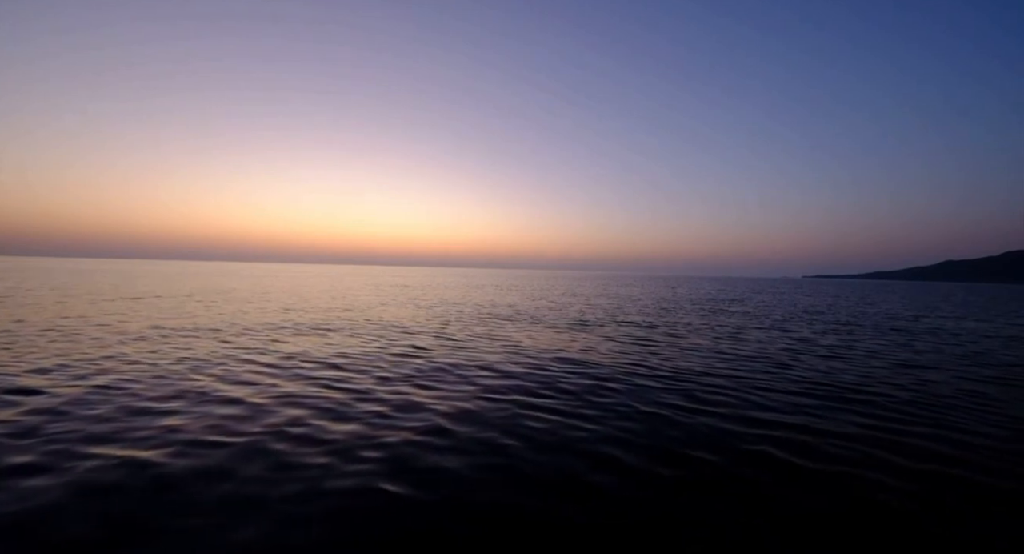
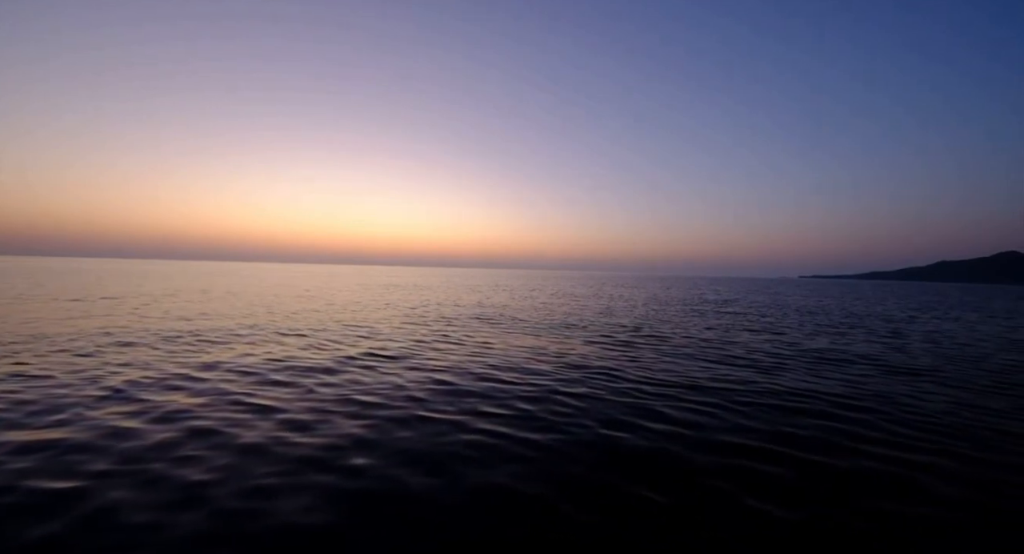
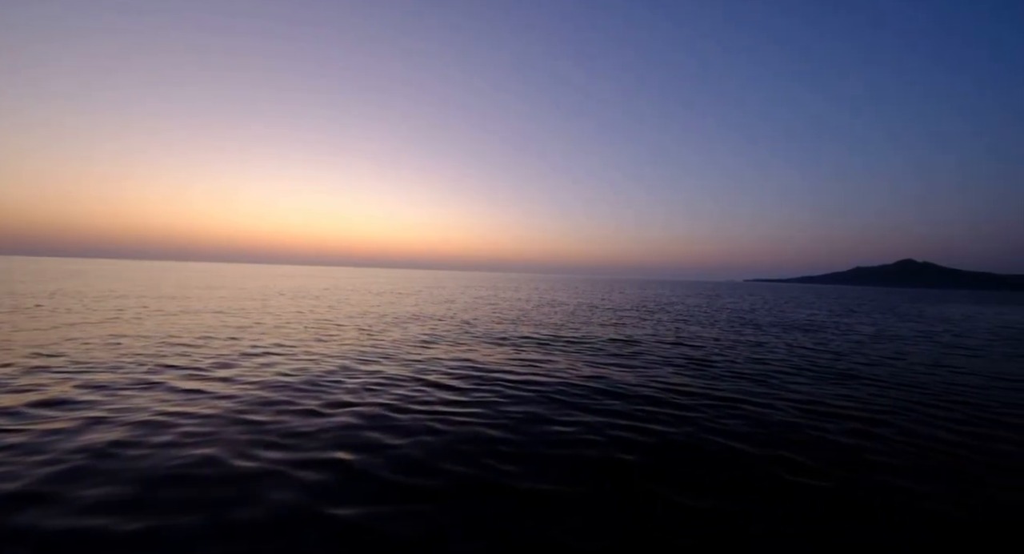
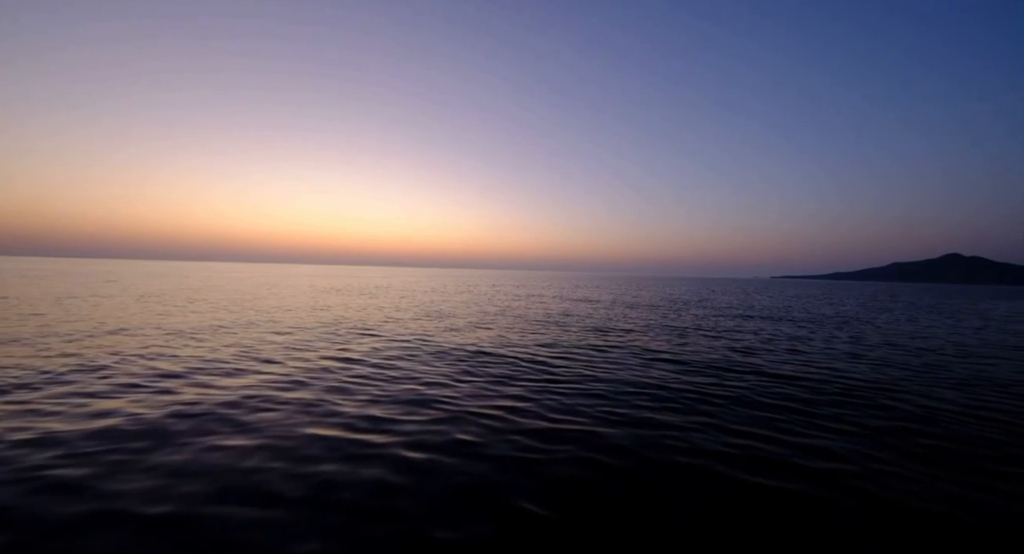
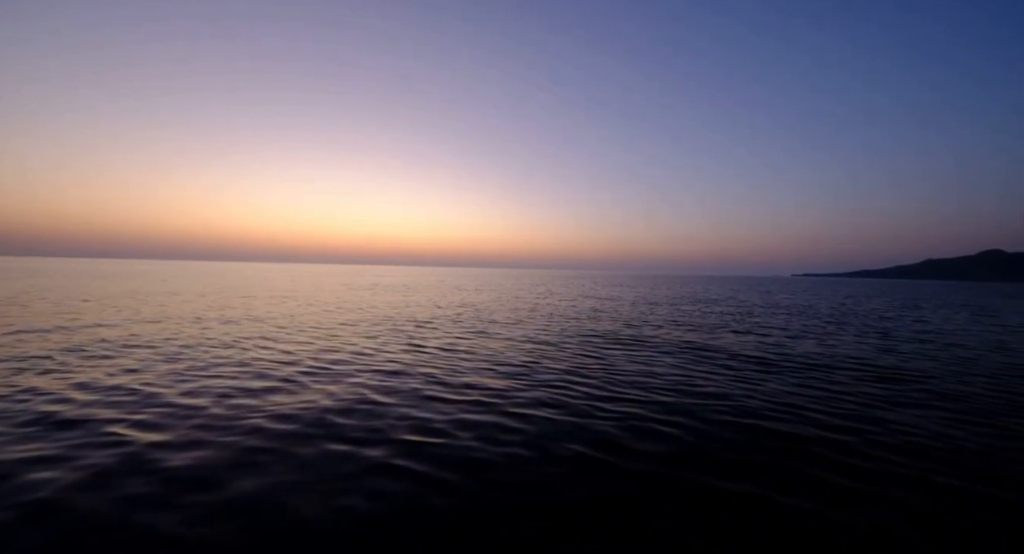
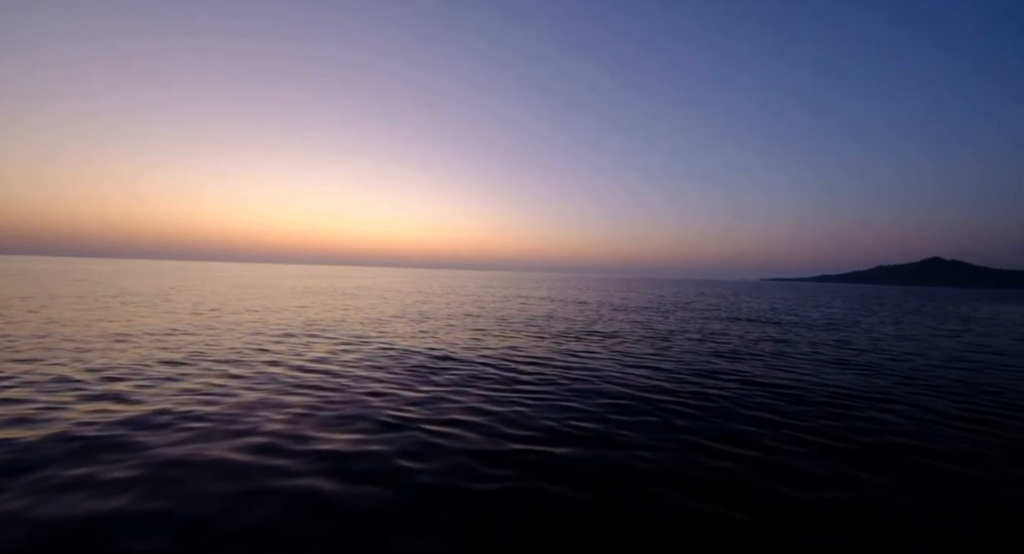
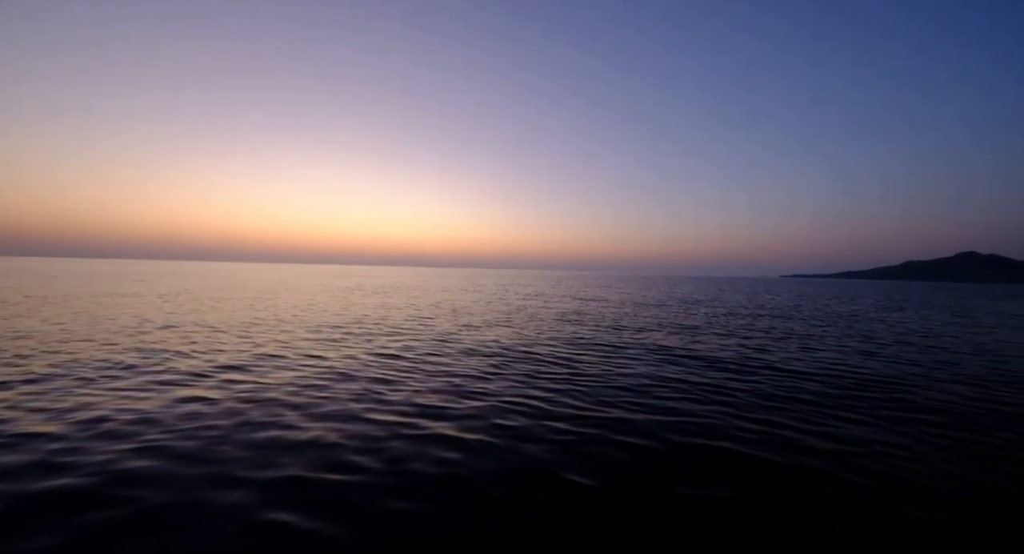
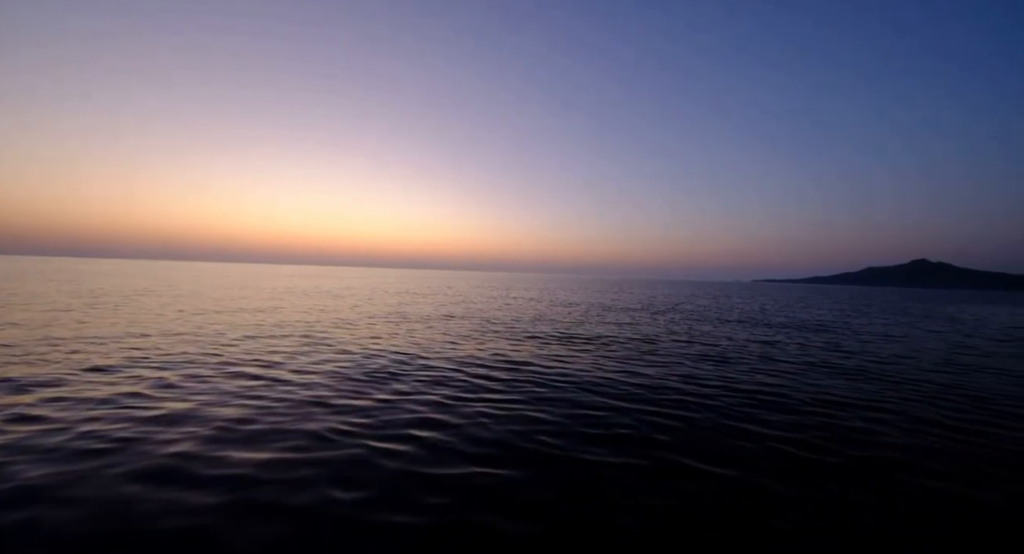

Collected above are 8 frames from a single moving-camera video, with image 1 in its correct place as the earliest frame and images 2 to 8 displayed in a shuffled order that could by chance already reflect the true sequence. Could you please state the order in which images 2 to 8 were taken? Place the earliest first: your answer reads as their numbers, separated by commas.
2, 5, 7, 4, 6, 8, 3
